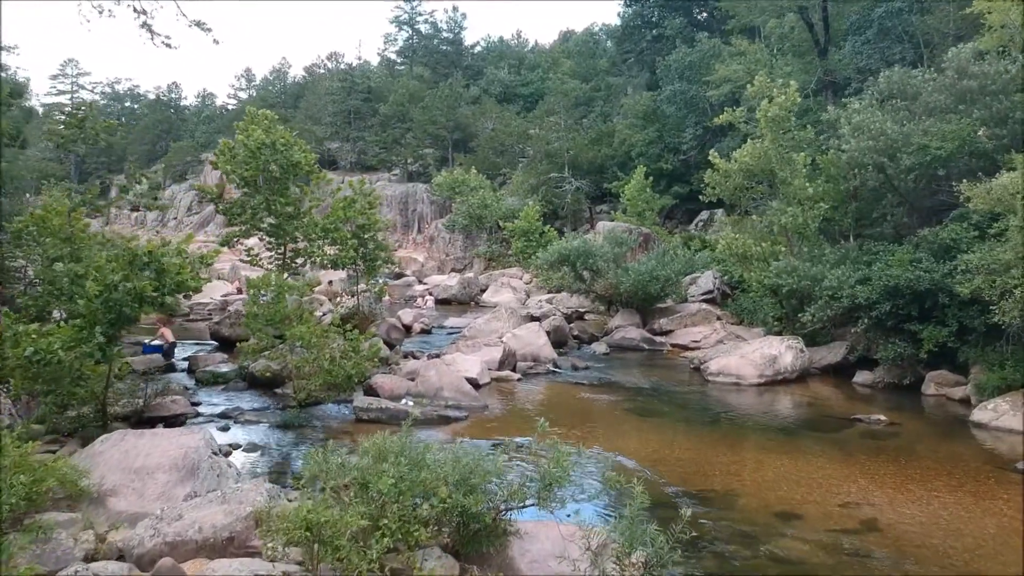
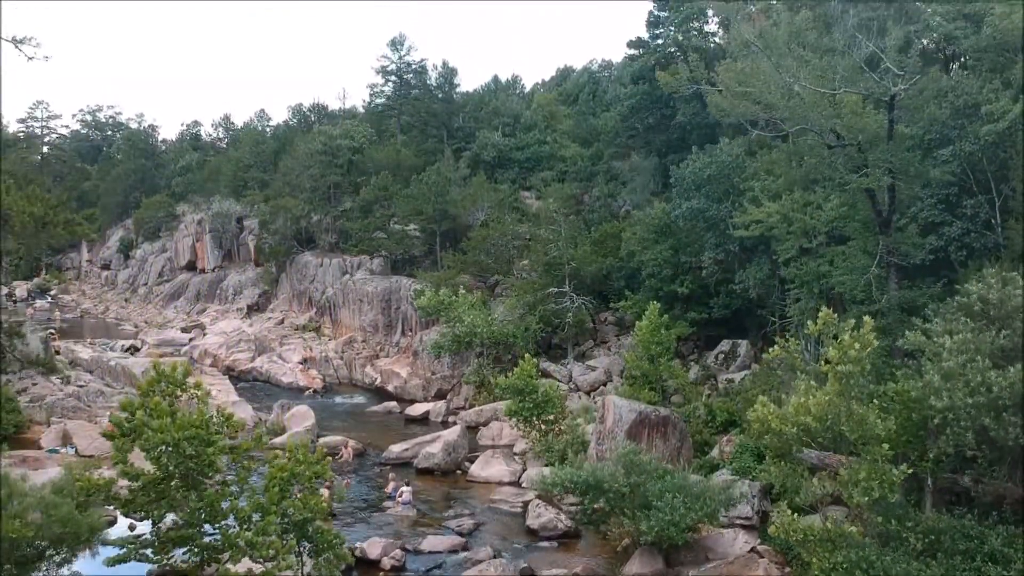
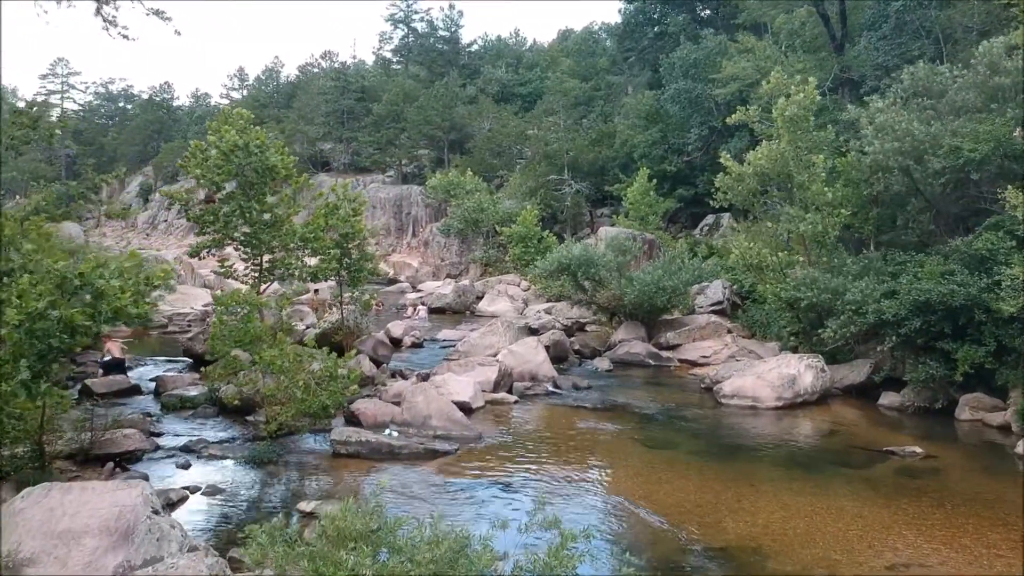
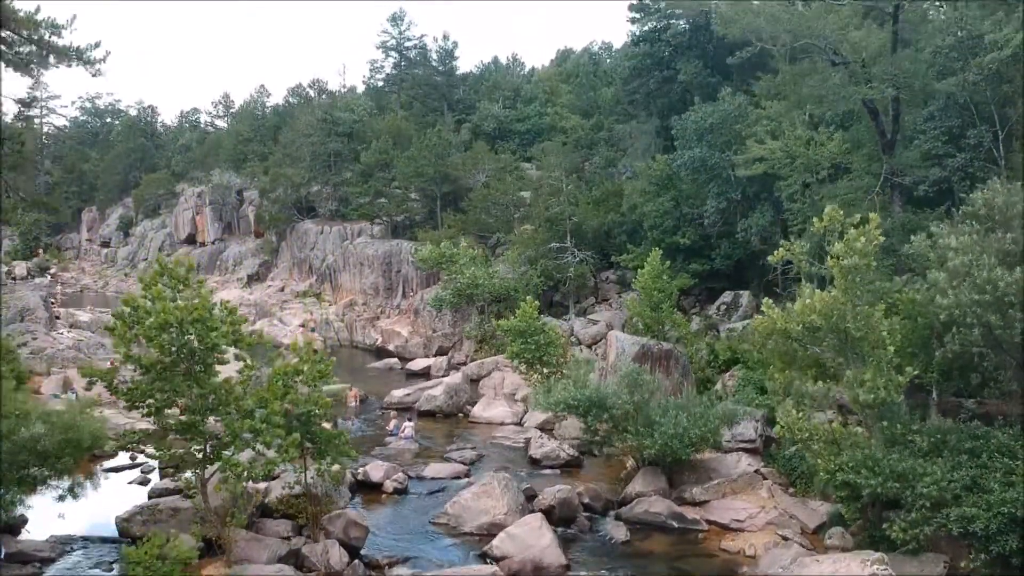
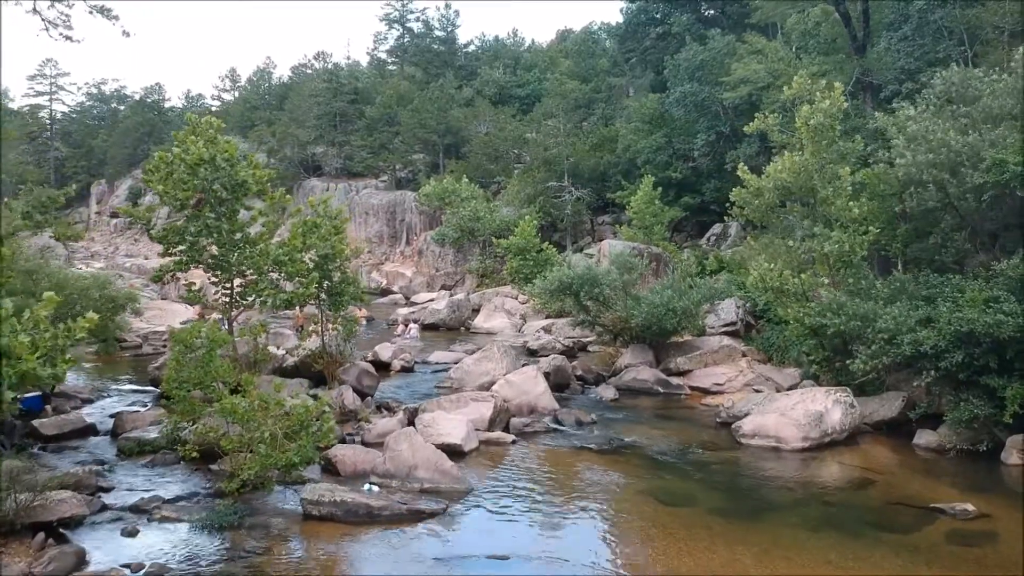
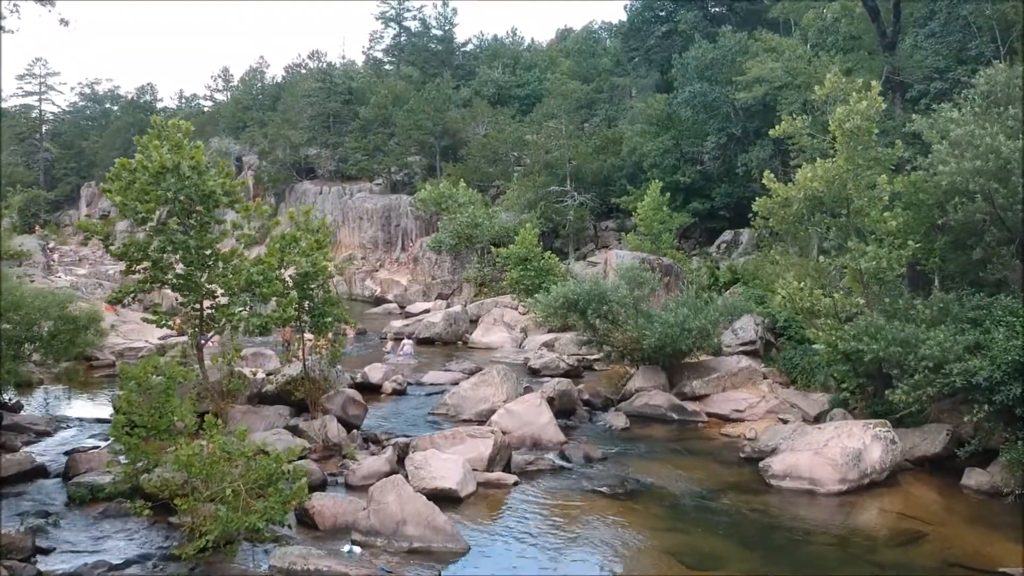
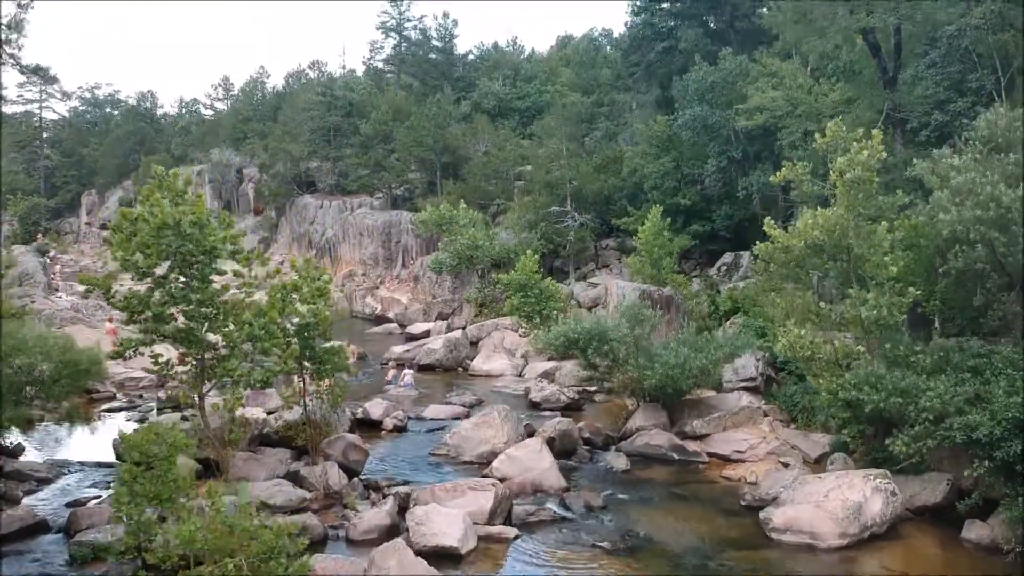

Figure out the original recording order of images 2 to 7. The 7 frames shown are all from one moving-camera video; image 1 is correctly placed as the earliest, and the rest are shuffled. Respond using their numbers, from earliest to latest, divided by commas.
3, 5, 6, 7, 4, 2
